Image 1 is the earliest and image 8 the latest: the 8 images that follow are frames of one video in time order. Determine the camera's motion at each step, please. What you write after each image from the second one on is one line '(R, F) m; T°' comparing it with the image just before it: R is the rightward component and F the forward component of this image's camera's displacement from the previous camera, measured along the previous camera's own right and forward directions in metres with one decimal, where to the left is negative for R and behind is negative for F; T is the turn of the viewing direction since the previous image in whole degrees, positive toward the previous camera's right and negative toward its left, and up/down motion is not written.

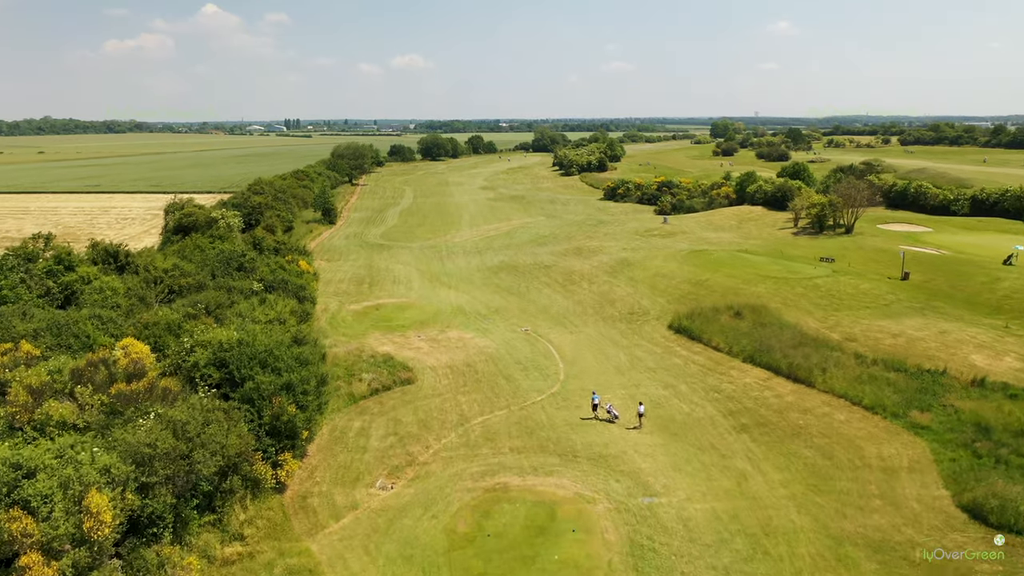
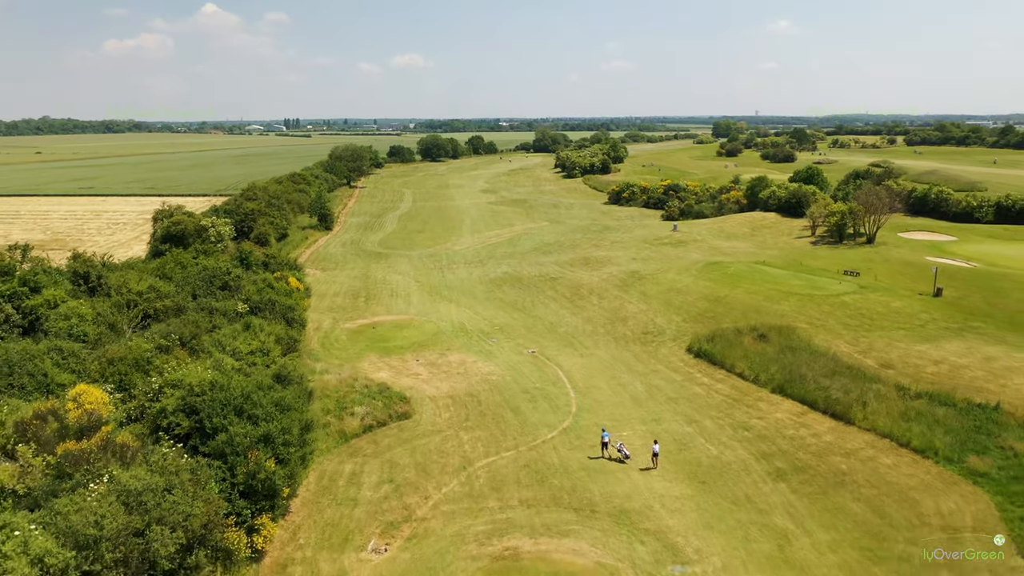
(-0.2, +2.1) m; 0°
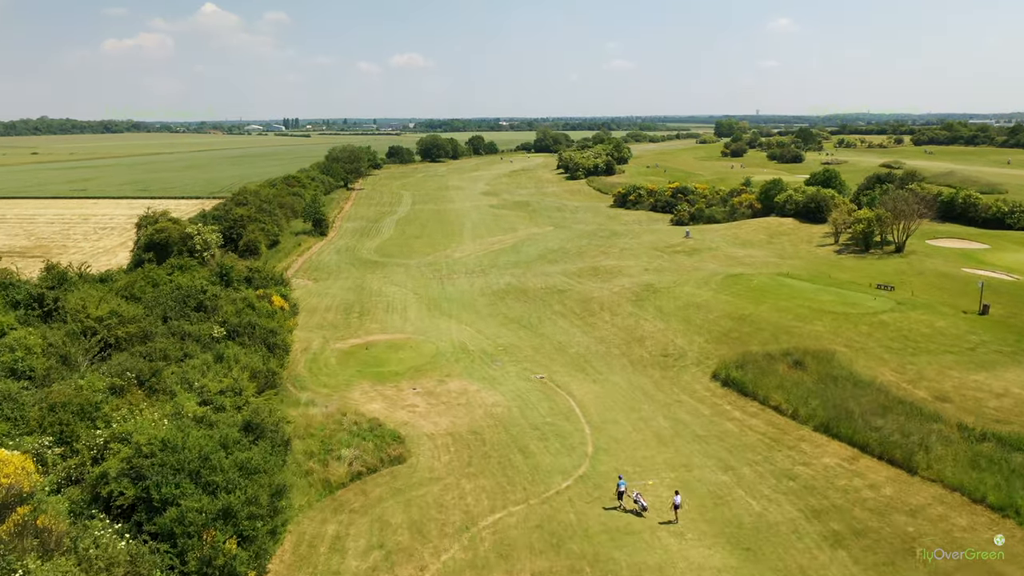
(-0.2, +2.6) m; 0°
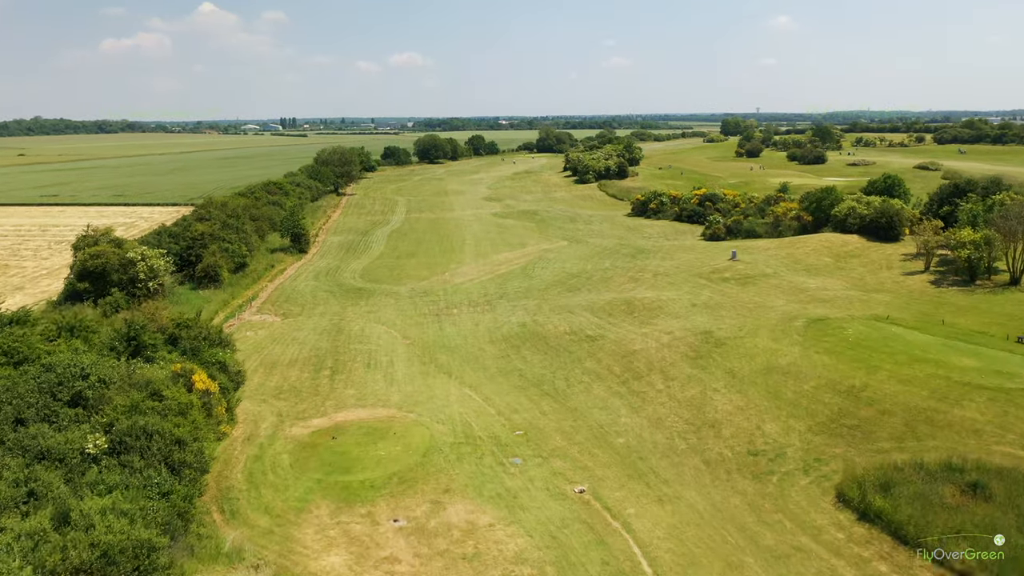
(-0.6, +7.8) m; 0°
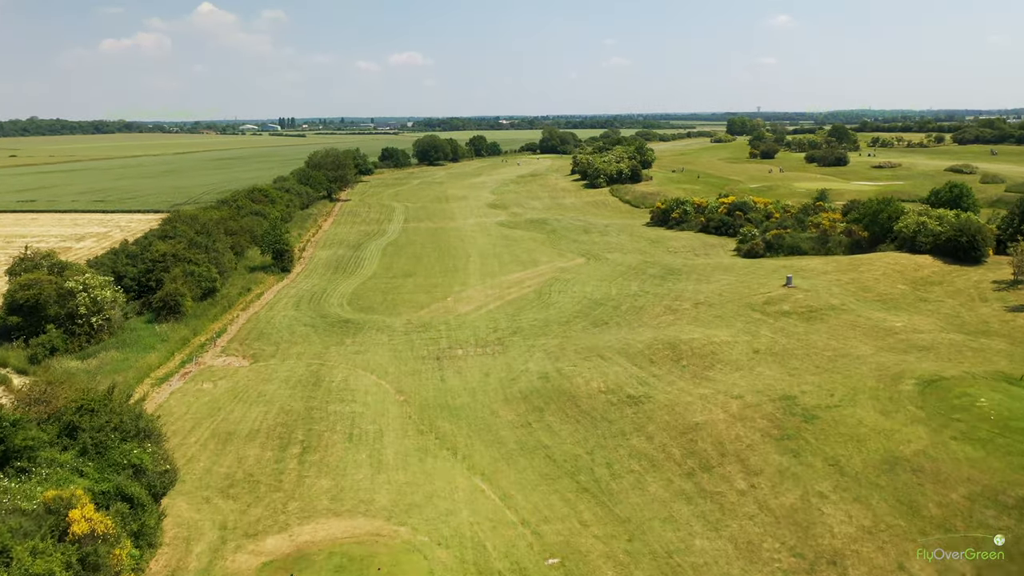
(-0.6, +6.0) m; 0°
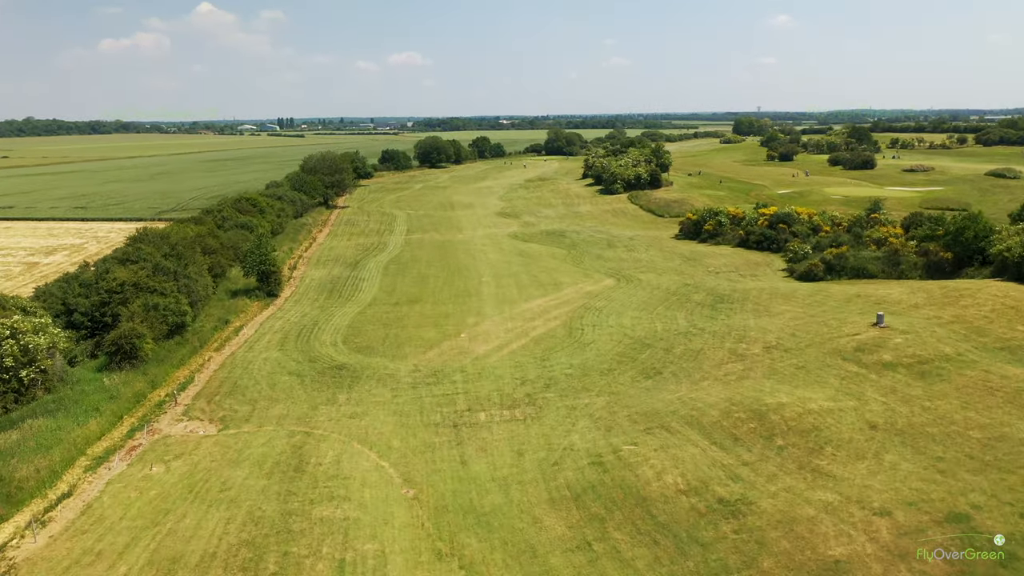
(-1.1, +5.9) m; 0°
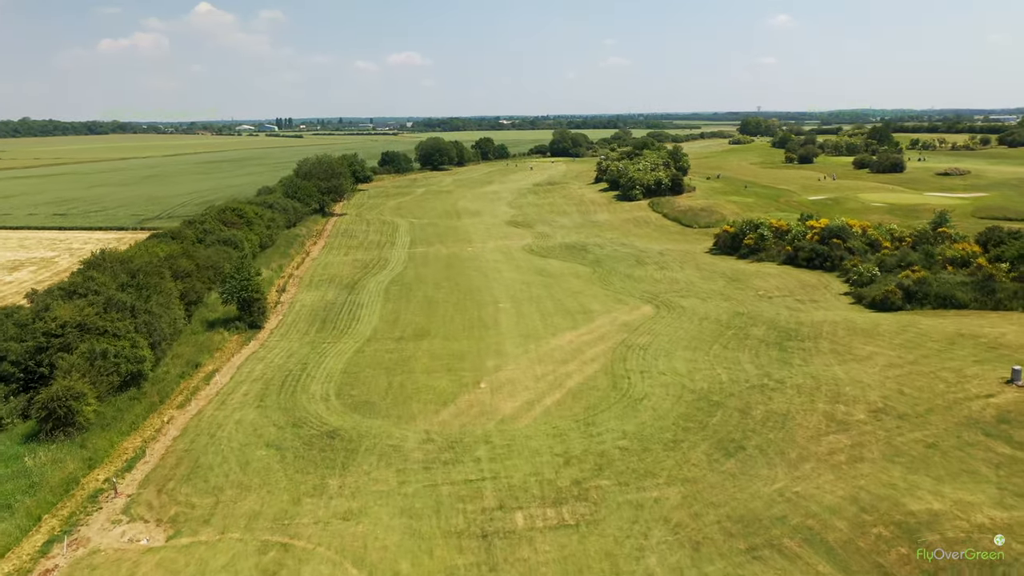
(-1.1, +5.7) m; 0°
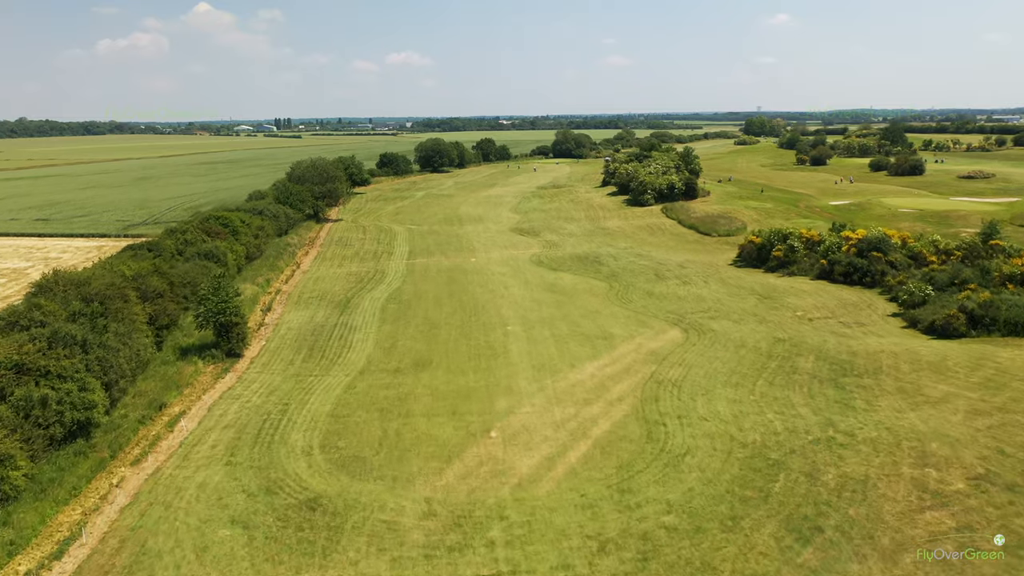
(-0.5, +3.9) m; 0°
